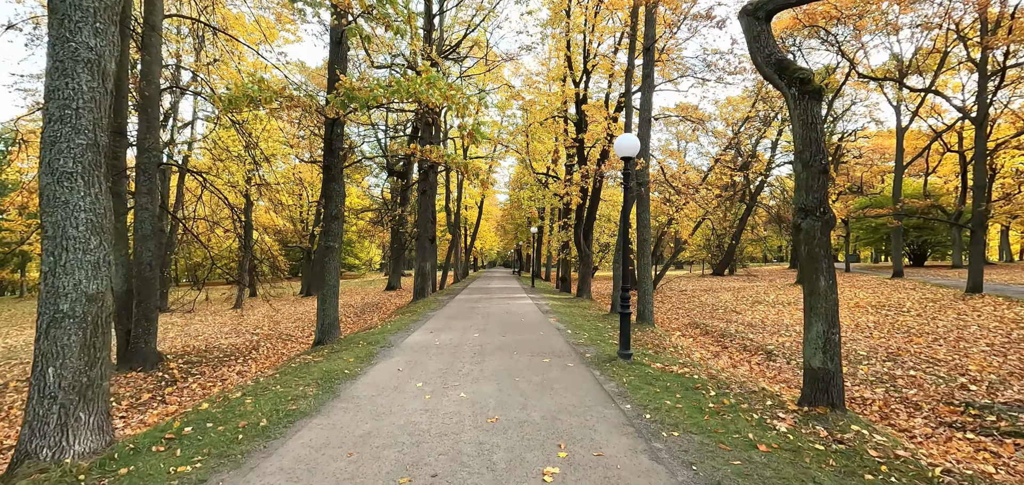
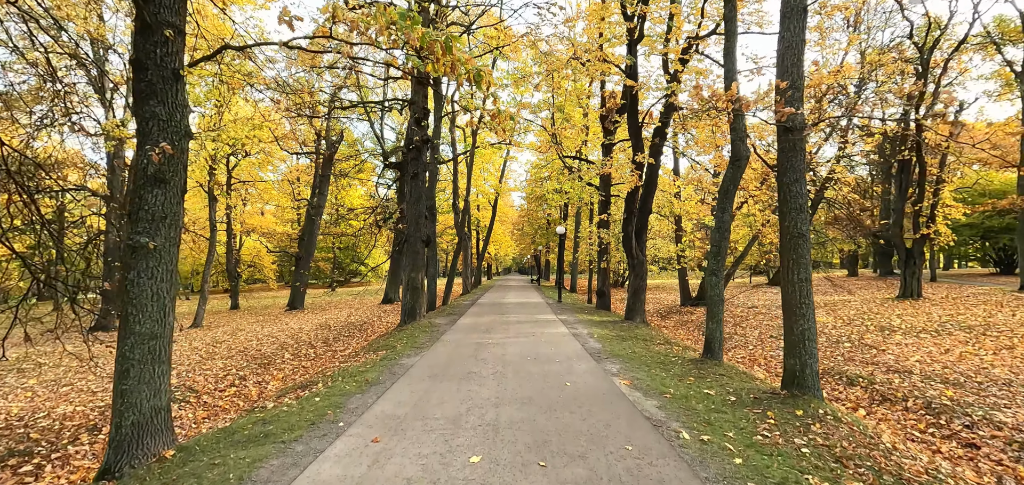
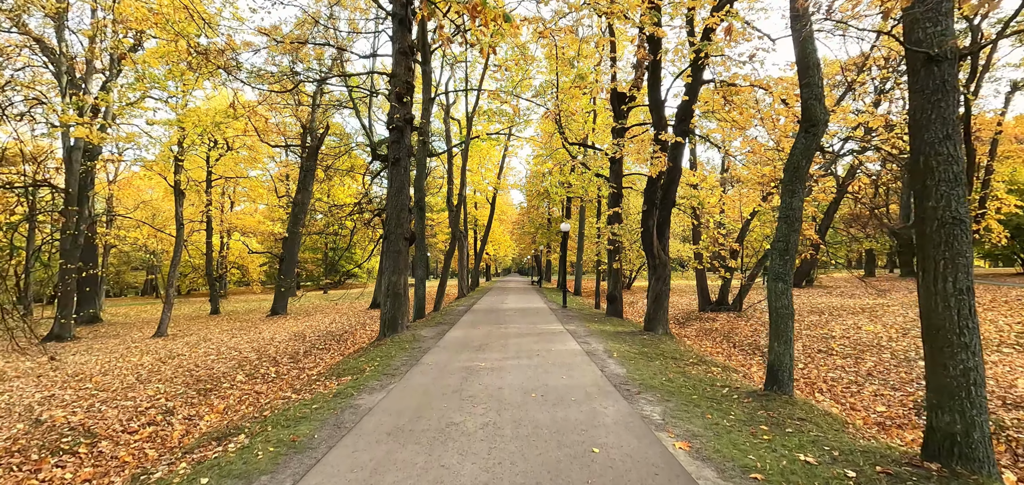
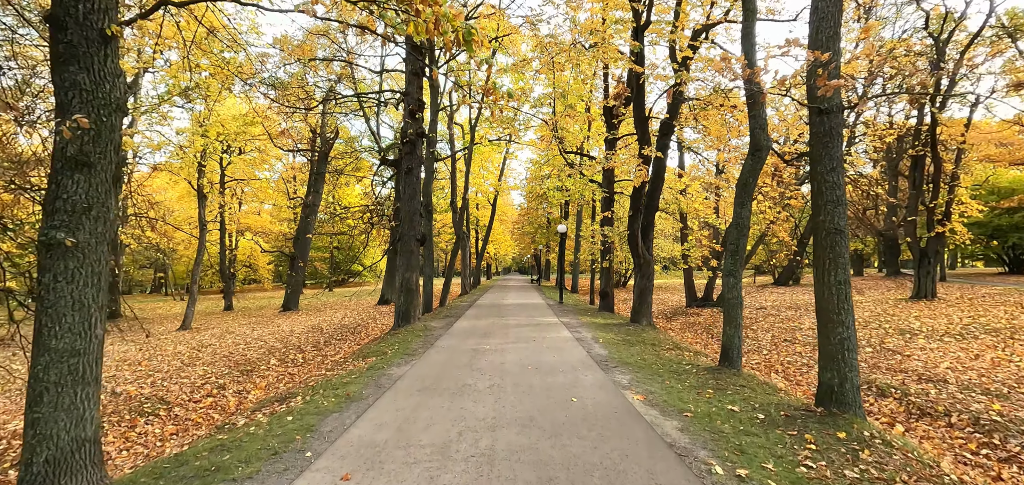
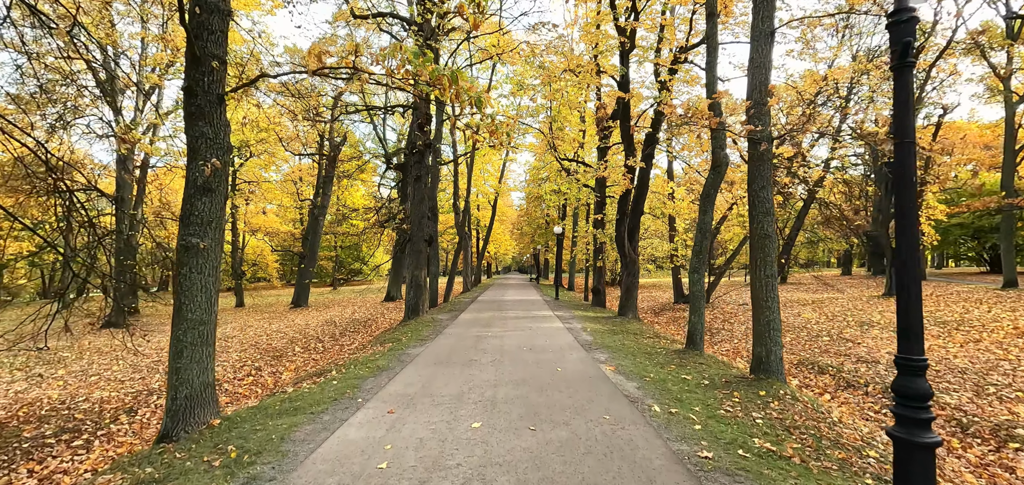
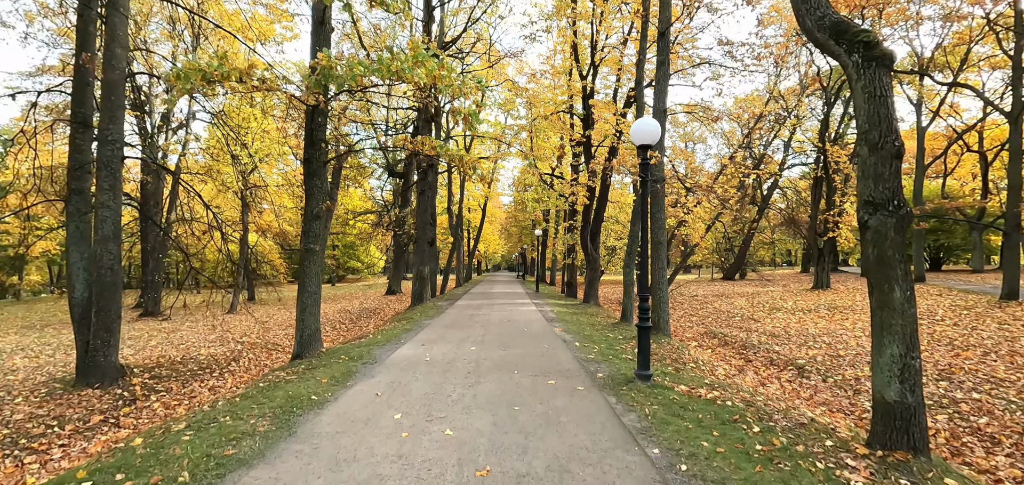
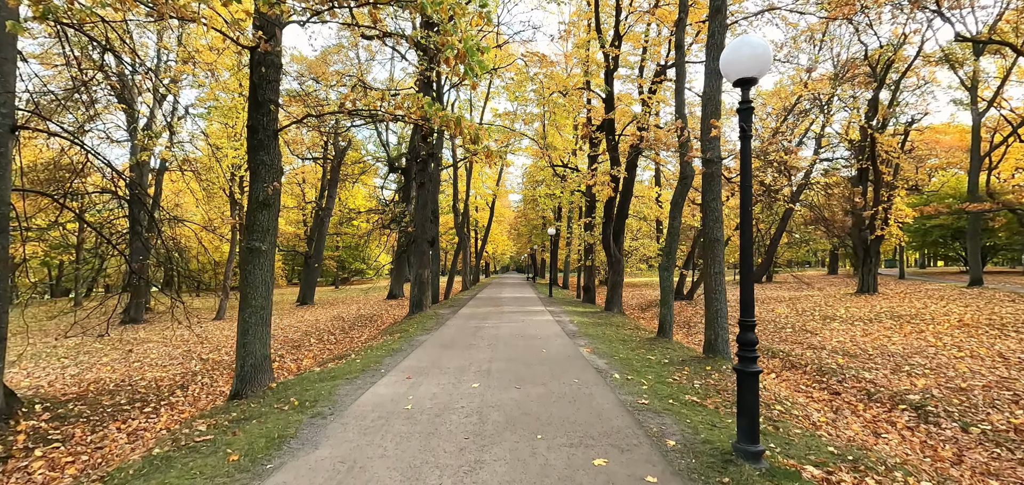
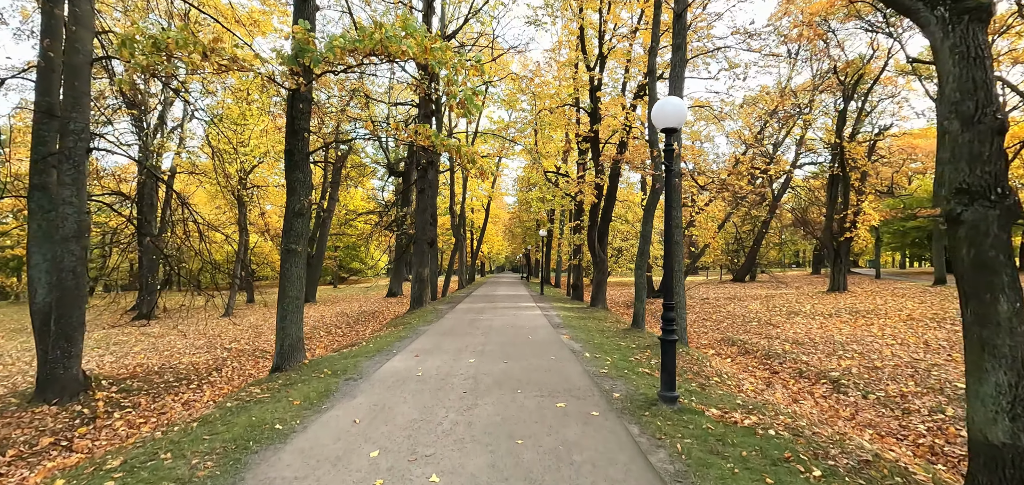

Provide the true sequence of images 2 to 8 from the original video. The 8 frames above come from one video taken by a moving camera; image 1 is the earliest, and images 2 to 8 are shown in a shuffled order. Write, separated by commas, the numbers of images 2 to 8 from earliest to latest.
6, 8, 7, 5, 2, 4, 3
